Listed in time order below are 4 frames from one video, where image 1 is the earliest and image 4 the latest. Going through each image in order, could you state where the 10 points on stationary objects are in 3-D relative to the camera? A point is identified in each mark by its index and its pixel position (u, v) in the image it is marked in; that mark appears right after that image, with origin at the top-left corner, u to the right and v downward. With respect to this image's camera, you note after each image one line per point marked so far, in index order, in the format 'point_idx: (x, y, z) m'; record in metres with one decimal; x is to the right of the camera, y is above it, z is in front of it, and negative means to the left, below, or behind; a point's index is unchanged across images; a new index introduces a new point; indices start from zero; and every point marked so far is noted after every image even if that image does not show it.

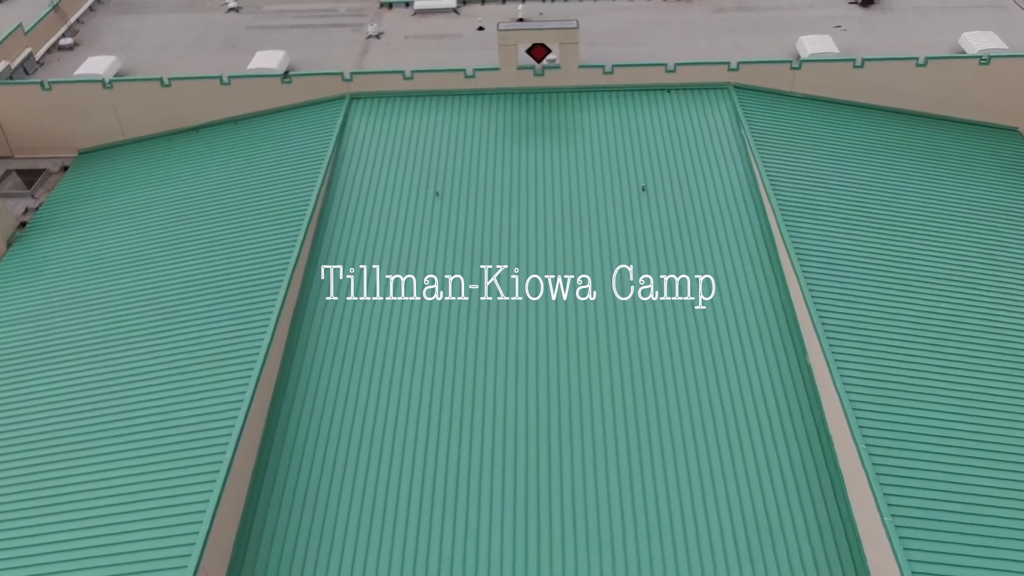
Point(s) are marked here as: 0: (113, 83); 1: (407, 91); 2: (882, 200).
0: (-9.9, +5.3, +18.2) m
1: (-2.8, +5.4, +19.9) m
2: (+9.5, +2.2, +19.4) m
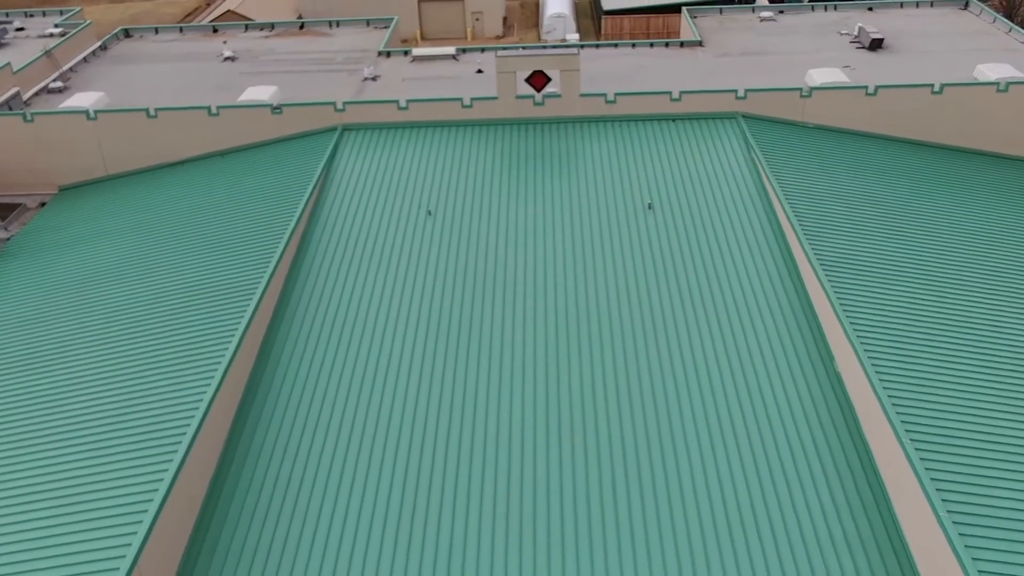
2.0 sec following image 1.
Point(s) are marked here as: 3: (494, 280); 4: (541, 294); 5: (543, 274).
0: (-9.9, +4.3, +17.8) m
1: (-2.9, +4.3, +19.2) m
2: (+9.6, +1.6, +18.0) m
3: (-0.5, +0.5, +15.6) m
4: (+0.6, 0.0, +15.3) m
5: (+0.6, +0.5, +15.7) m
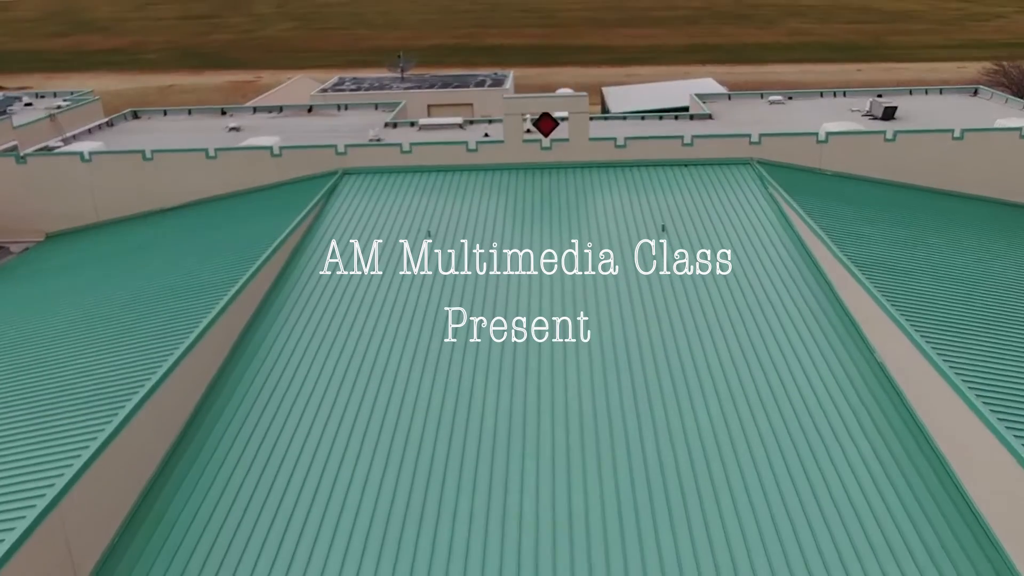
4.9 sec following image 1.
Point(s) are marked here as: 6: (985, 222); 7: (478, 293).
0: (-9.8, +3.0, +17.3) m
1: (-2.7, +3.0, +18.6) m
2: (+9.8, +1.0, +16.6) m
3: (-0.3, 0.0, +14.2) m
4: (+0.7, -0.3, +13.8) m
5: (+0.7, 0.0, +14.4) m
6: (+12.1, +1.8, +18.8) m
7: (-0.6, -0.1, +14.1) m
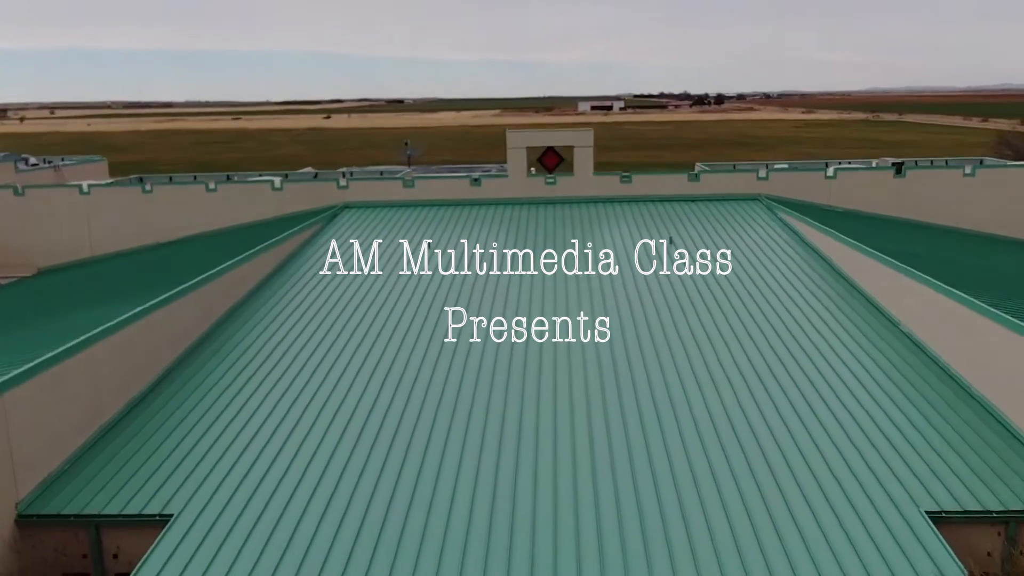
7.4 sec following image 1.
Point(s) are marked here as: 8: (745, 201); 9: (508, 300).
0: (-9.8, +2.1, +17.3) m
1: (-2.7, +2.1, +18.5) m
2: (+9.8, +0.7, +16.1) m
3: (-0.3, -0.1, +13.7) m
4: (+0.8, -0.4, +13.2) m
5: (+0.8, -0.1, +13.8) m
6: (+12.2, +1.2, +18.4) m
7: (-0.6, -0.2, +13.5) m
8: (+6.1, +2.3, +19.5) m
9: (0.0, -0.3, +13.3) m
